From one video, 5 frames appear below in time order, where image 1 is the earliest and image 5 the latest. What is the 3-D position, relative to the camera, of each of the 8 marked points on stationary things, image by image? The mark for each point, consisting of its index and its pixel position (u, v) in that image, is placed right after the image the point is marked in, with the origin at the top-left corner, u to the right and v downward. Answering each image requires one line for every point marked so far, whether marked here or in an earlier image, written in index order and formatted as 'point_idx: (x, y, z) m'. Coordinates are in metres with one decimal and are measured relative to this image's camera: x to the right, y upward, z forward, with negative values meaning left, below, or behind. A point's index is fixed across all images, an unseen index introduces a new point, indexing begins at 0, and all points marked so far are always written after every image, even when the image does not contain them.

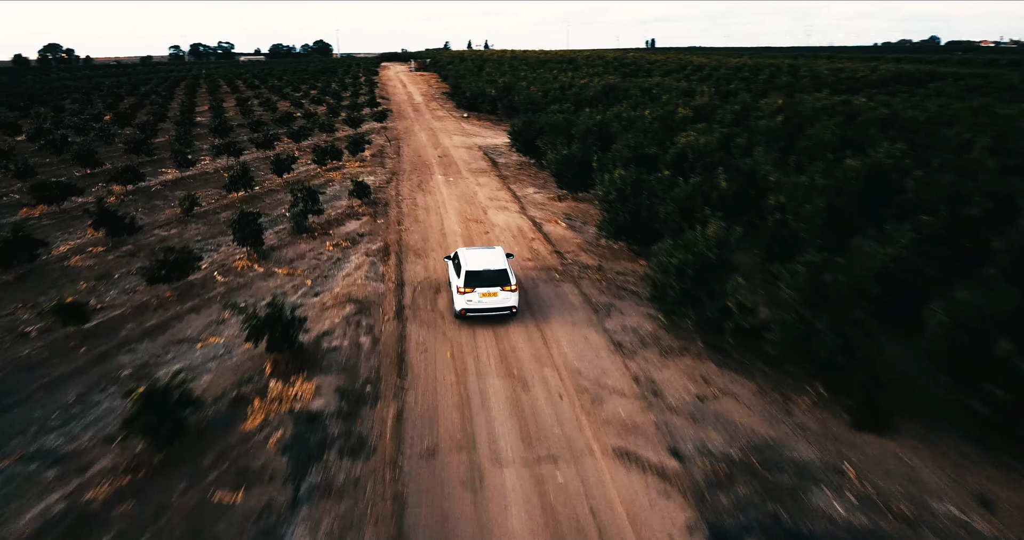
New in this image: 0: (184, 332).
0: (-5.3, -1.0, +11.6) m
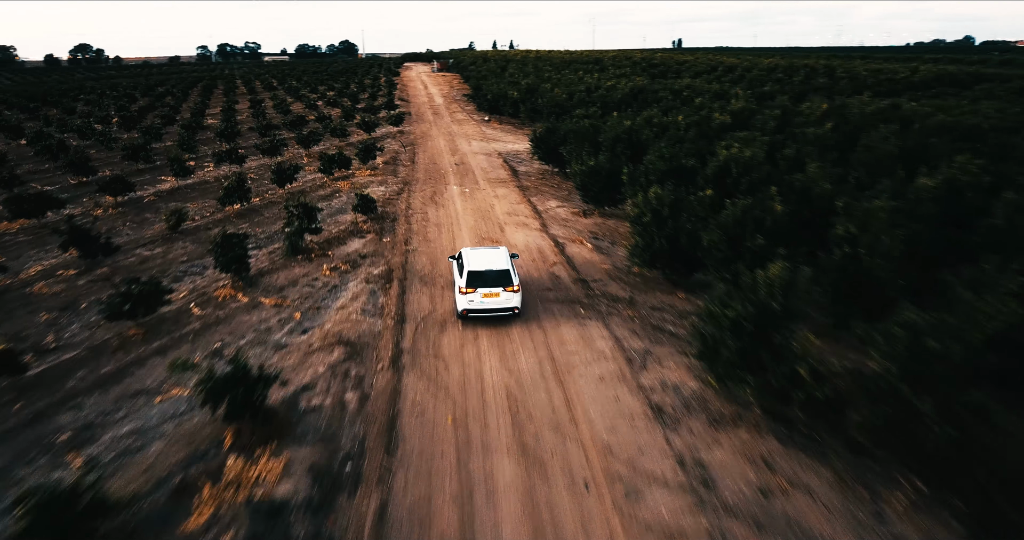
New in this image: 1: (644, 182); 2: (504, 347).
0: (-5.1, -1.5, +9.9) m
1: (+3.0, +2.1, +17.0) m
2: (-0.1, -1.2, +10.9) m
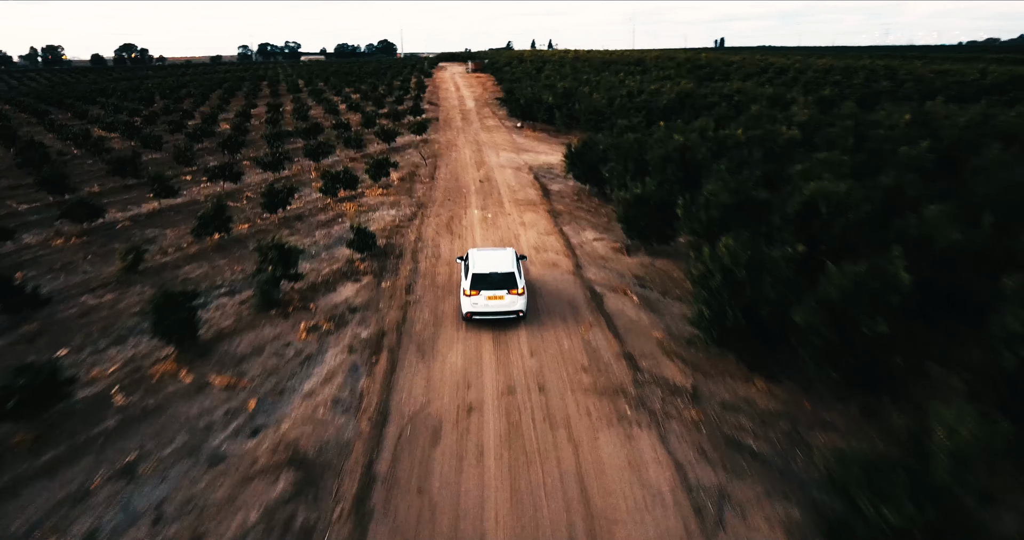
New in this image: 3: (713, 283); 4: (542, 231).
0: (-4.9, -2.5, +7.0) m
1: (+3.6, +1.0, +13.7) m
2: (+0.1, -2.2, +7.8) m
3: (+2.8, -0.2, +9.9) m
4: (+0.7, +0.9, +17.7) m
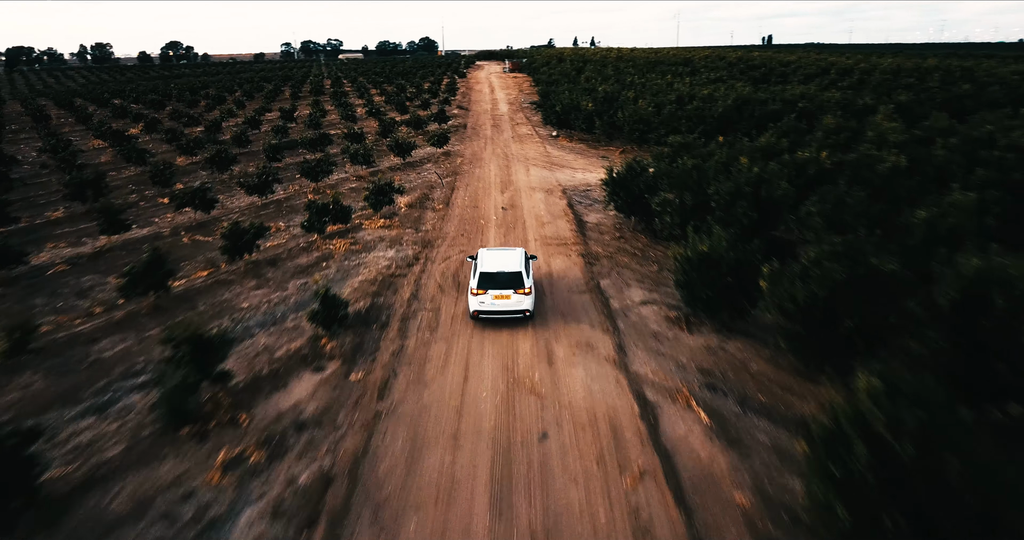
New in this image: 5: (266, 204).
0: (-5.1, -3.7, +3.5) m
1: (+3.8, -0.3, +9.7) m
2: (-0.1, -3.5, +4.0) m
3: (+2.8, -1.5, +6.0) m
4: (+1.2, -0.3, +13.8) m
5: (-6.8, +1.8, +20.0) m
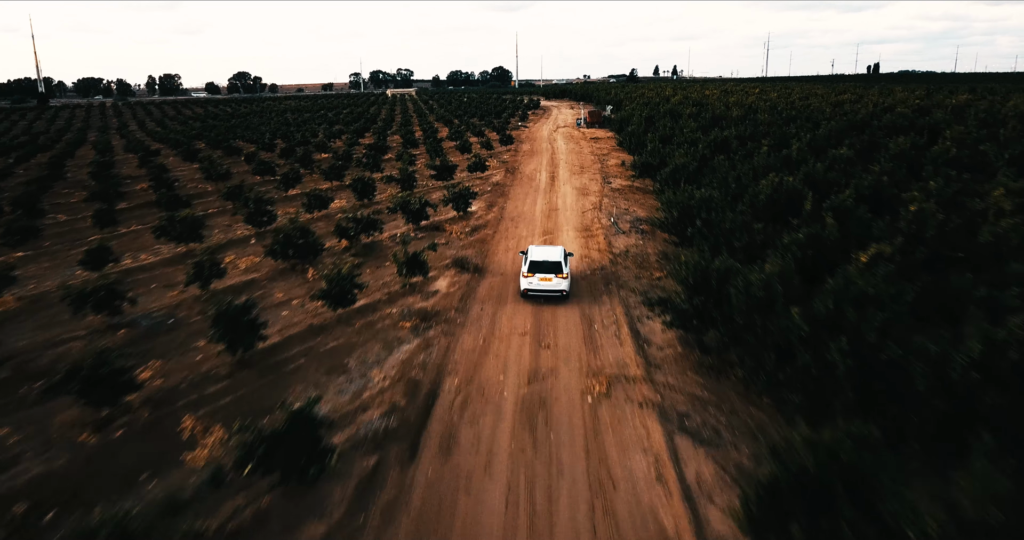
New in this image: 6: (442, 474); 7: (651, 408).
0: (-7.6, -12.2, -24.1) m
1: (+2.0, -9.3, -18.6) m
2: (-2.5, -12.1, -24.0) m
3: (+0.6, -10.3, -22.3) m
4: (-0.3, -9.4, -14.3) m
5: (-7.6, -7.3, -7.2) m
6: (-0.9, -2.7, +9.3) m
7: (+2.3, -2.2, +10.8) m
